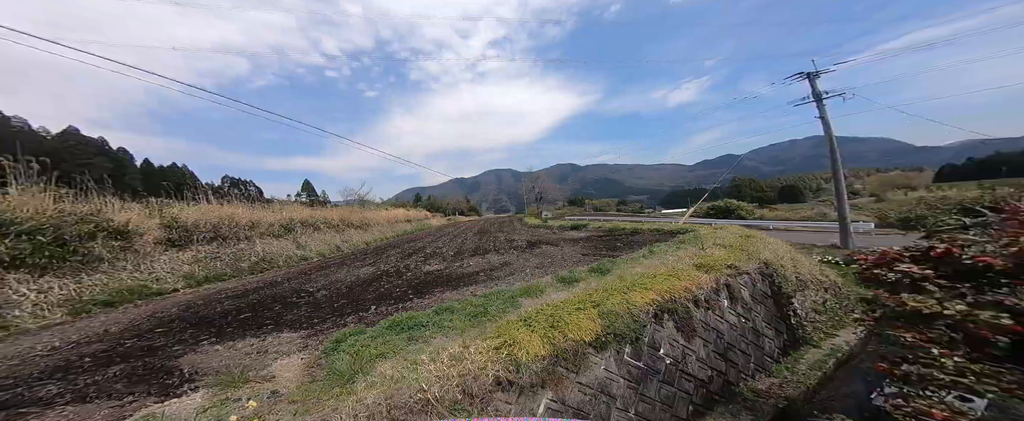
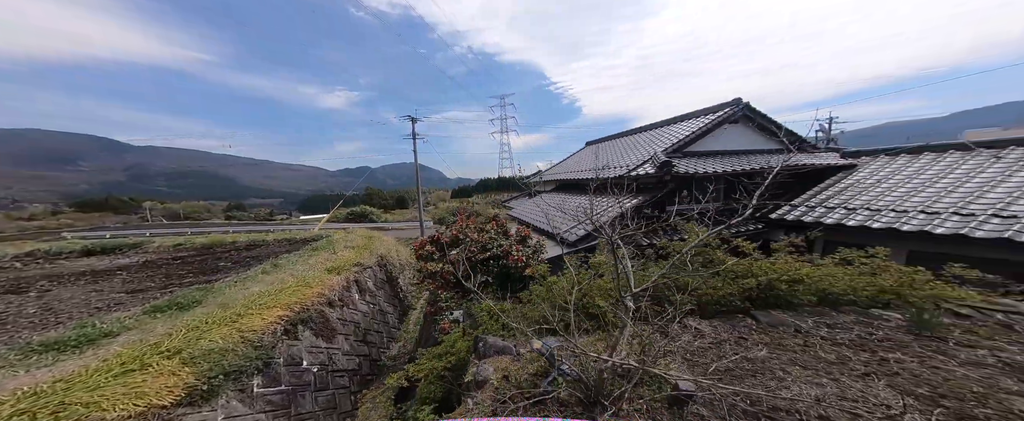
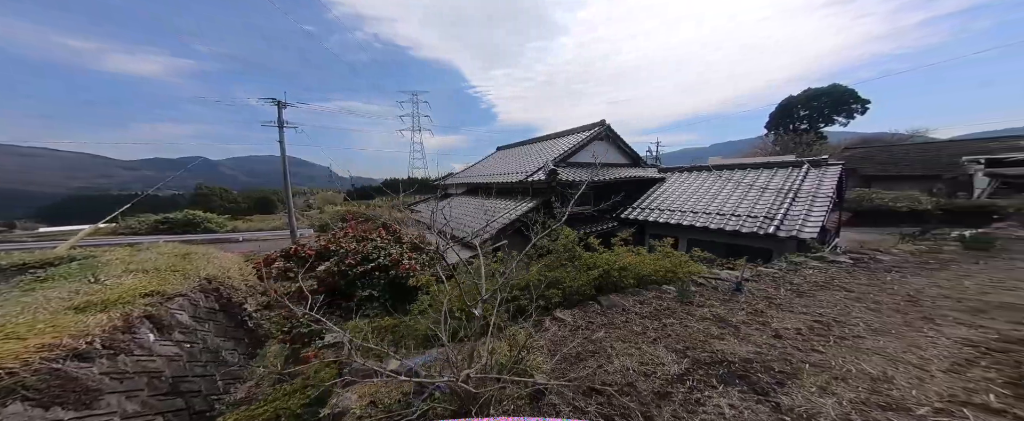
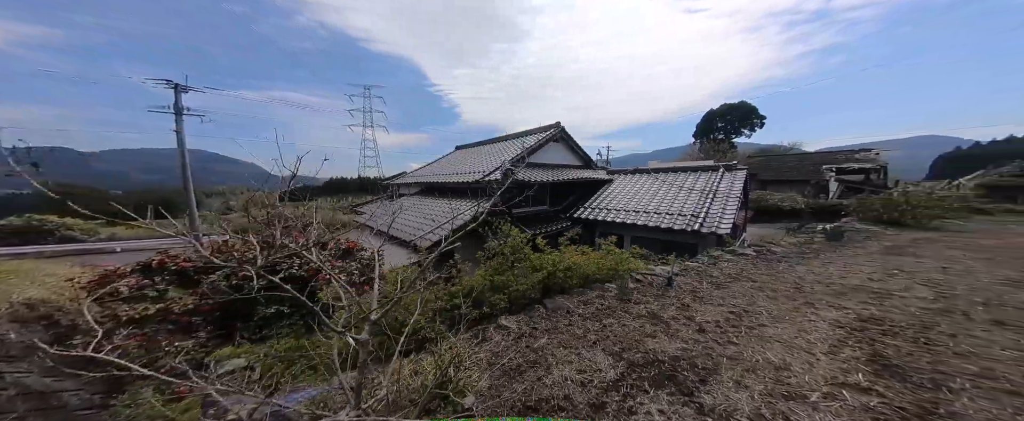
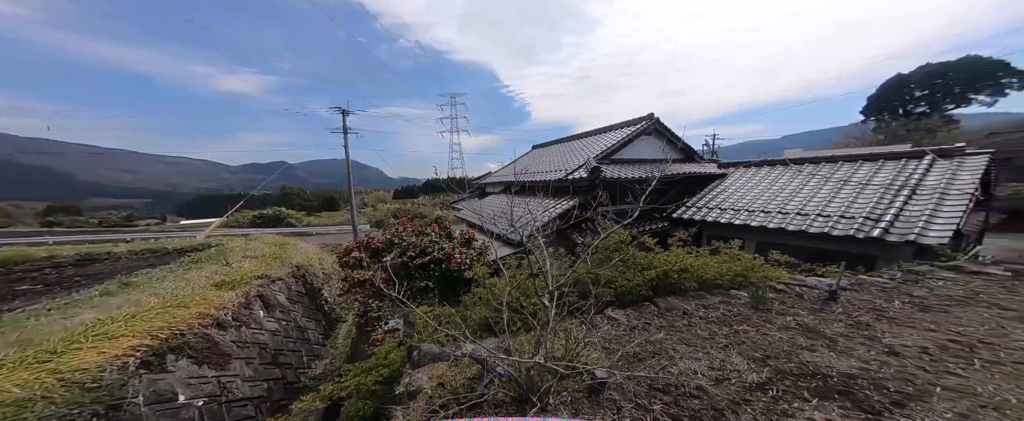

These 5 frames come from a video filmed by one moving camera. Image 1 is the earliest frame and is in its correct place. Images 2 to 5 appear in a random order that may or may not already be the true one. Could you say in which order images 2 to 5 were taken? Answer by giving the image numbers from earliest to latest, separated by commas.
2, 5, 3, 4
